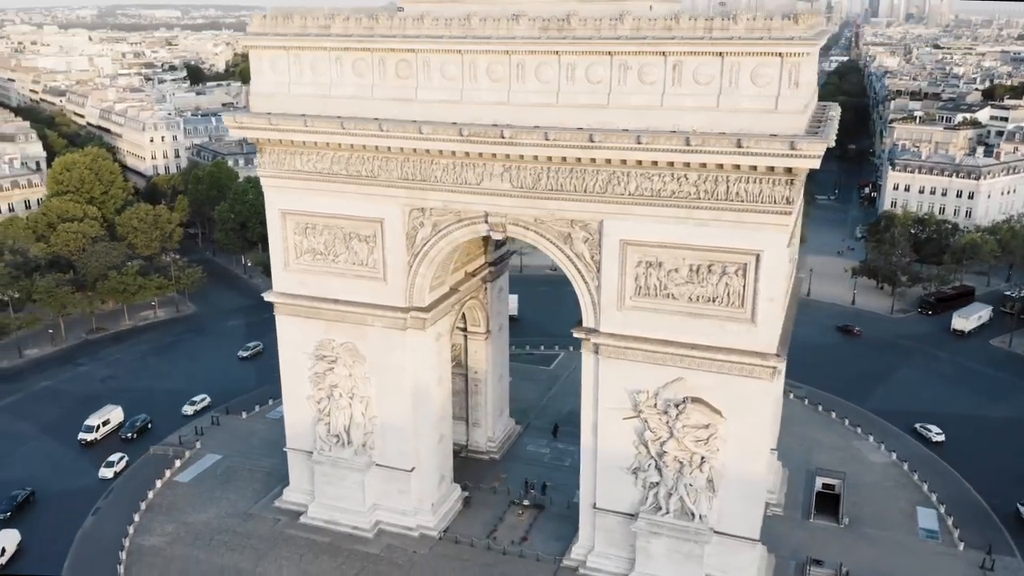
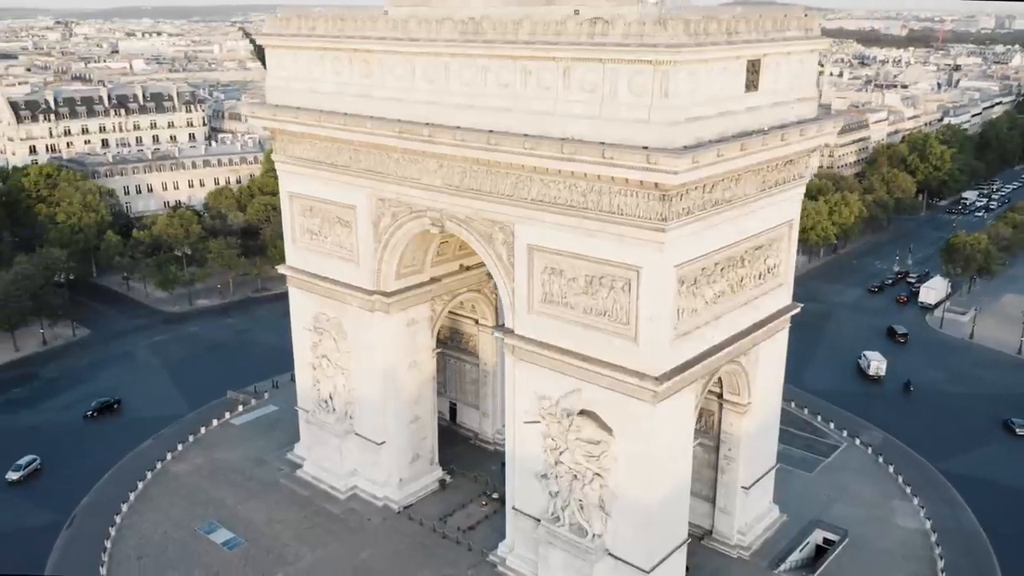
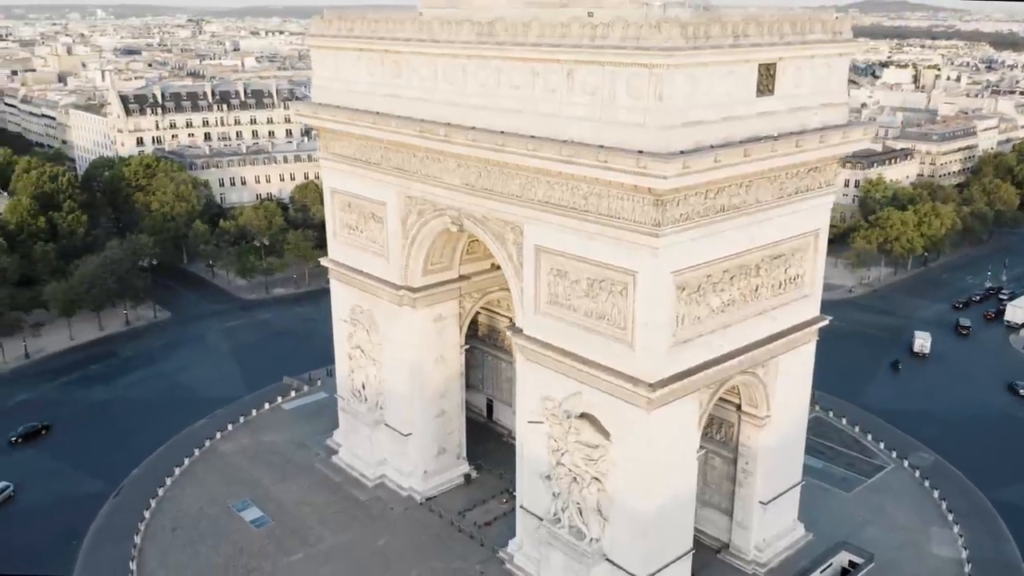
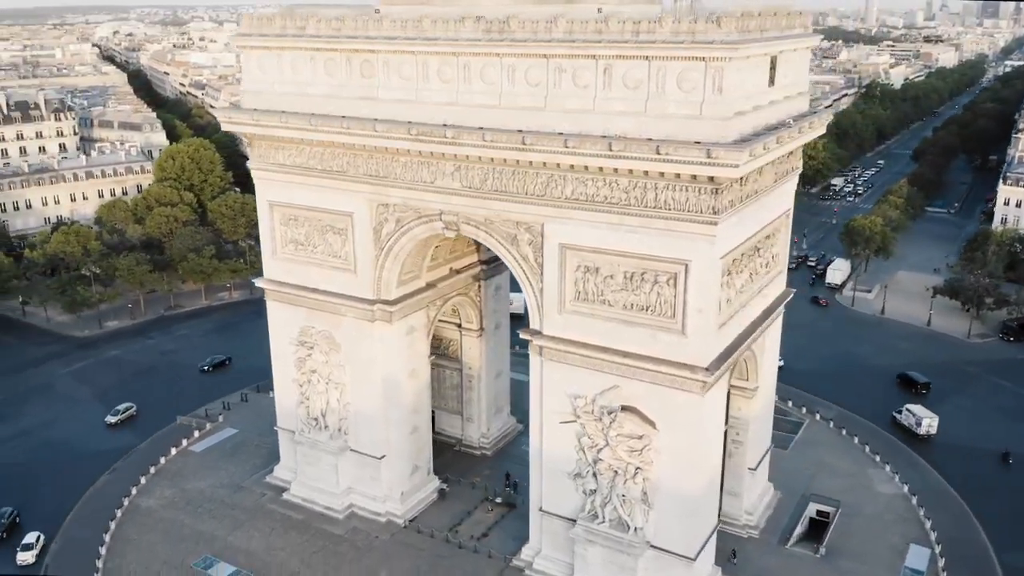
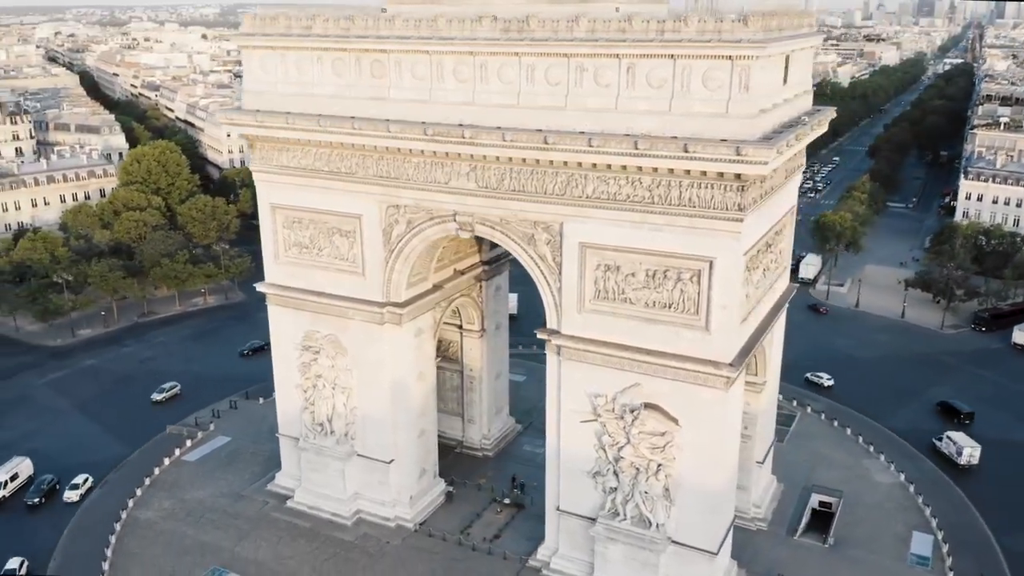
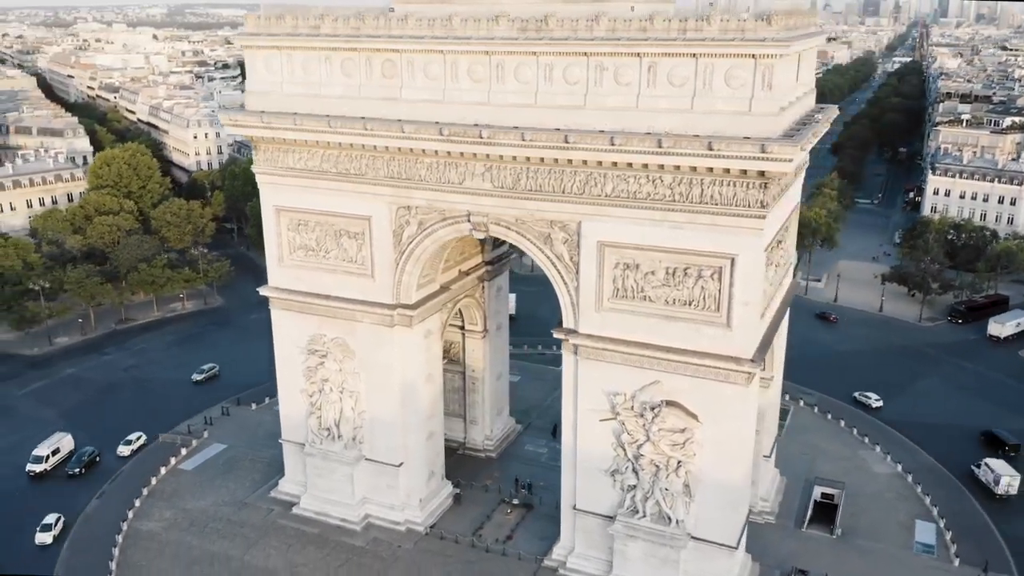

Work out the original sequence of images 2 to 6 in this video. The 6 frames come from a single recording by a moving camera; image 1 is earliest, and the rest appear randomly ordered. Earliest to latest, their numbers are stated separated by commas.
6, 5, 4, 2, 3
